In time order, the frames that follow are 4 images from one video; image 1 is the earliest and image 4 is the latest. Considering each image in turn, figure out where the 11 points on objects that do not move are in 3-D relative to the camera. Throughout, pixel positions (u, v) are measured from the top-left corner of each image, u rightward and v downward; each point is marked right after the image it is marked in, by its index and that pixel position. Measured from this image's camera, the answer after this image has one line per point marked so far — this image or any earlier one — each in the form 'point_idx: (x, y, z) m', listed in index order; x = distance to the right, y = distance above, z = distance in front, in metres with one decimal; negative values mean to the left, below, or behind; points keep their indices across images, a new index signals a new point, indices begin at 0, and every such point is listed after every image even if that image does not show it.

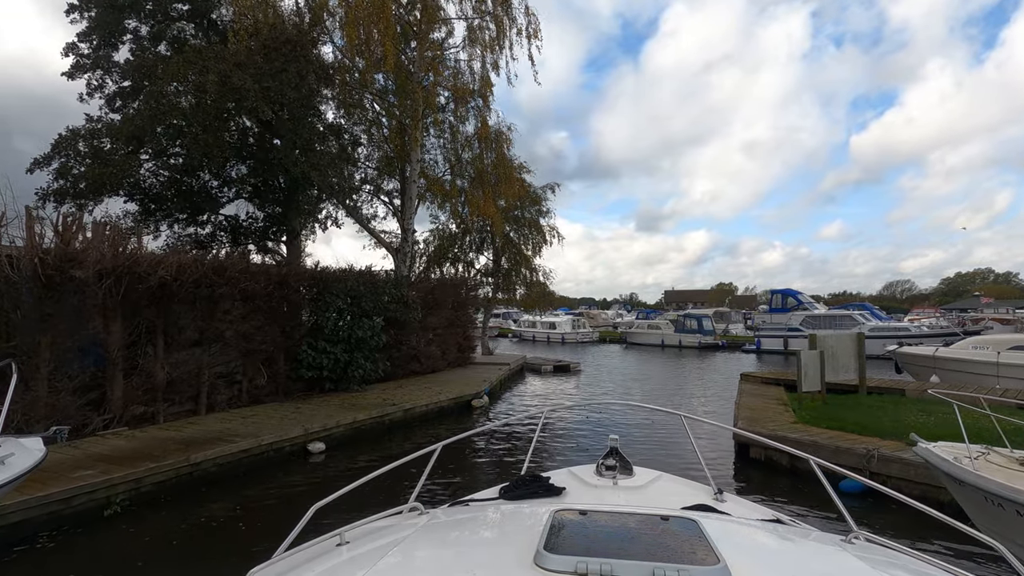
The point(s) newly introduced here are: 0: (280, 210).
0: (-5.0, +1.7, +12.5) m
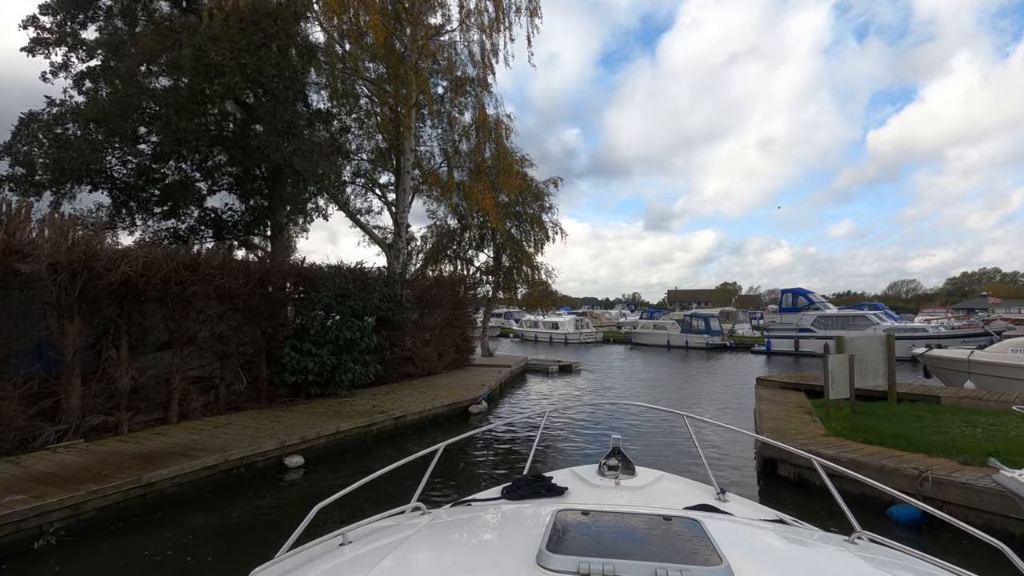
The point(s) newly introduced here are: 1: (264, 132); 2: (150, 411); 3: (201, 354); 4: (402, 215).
0: (-5.0, +1.7, +11.7) m
1: (-4.5, +2.8, +10.5) m
2: (-5.4, -1.8, +8.6) m
3: (-5.0, -1.1, +9.3) m
4: (-2.7, +1.8, +14.4) m
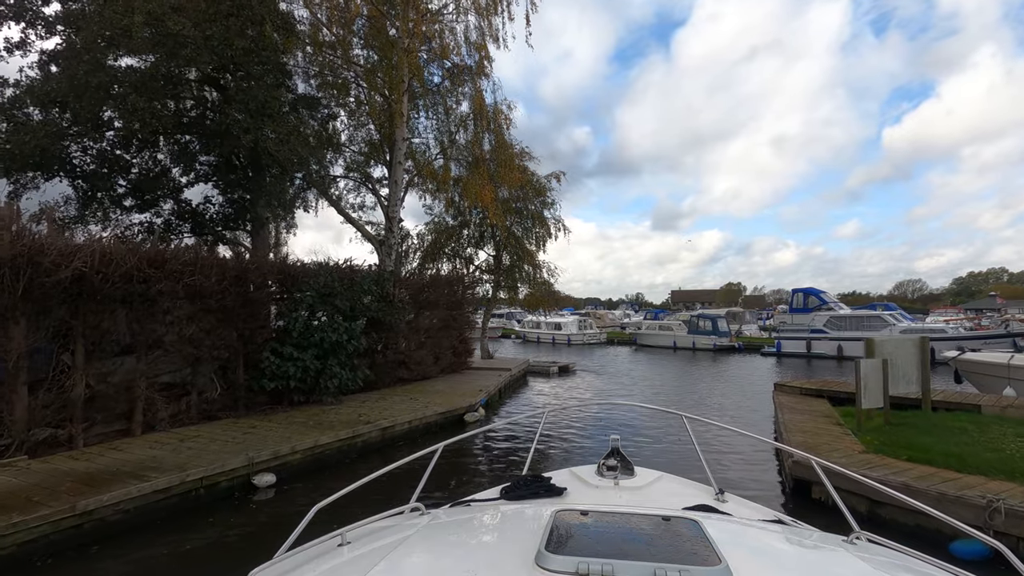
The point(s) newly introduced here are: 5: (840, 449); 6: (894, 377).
0: (-5.0, +1.7, +10.9) m
1: (-4.5, +2.9, +9.7) m
2: (-5.4, -1.8, +7.8) m
3: (-5.0, -1.0, +8.5) m
4: (-2.7, +1.8, +13.6) m
5: (+3.8, -1.9, +6.7) m
6: (+5.7, -1.3, +8.7) m
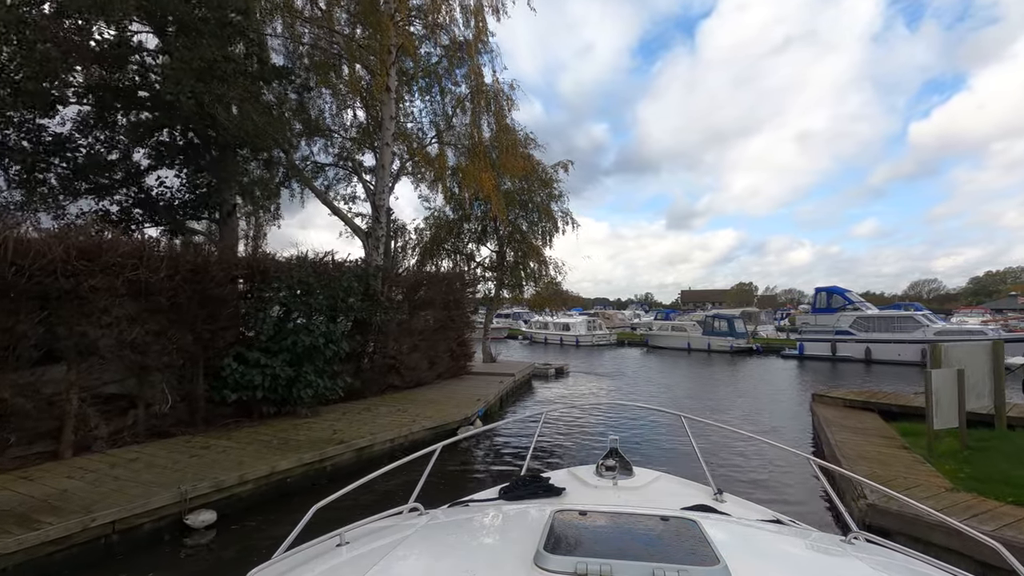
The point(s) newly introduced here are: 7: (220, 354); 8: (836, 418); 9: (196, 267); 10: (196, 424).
0: (-5.0, +1.8, +9.6) m
1: (-4.5, +2.9, +8.4) m
2: (-5.4, -1.7, +6.6) m
3: (-5.0, -1.0, +7.3) m
4: (-2.7, +1.9, +12.3) m
5: (+3.7, -1.8, +5.3) m
6: (+5.7, -1.3, +7.3) m
7: (-4.3, -1.0, +8.7) m
8: (+4.7, -1.9, +8.4) m
9: (-4.4, +0.3, +8.1) m
10: (-4.5, -1.9, +8.4) m
